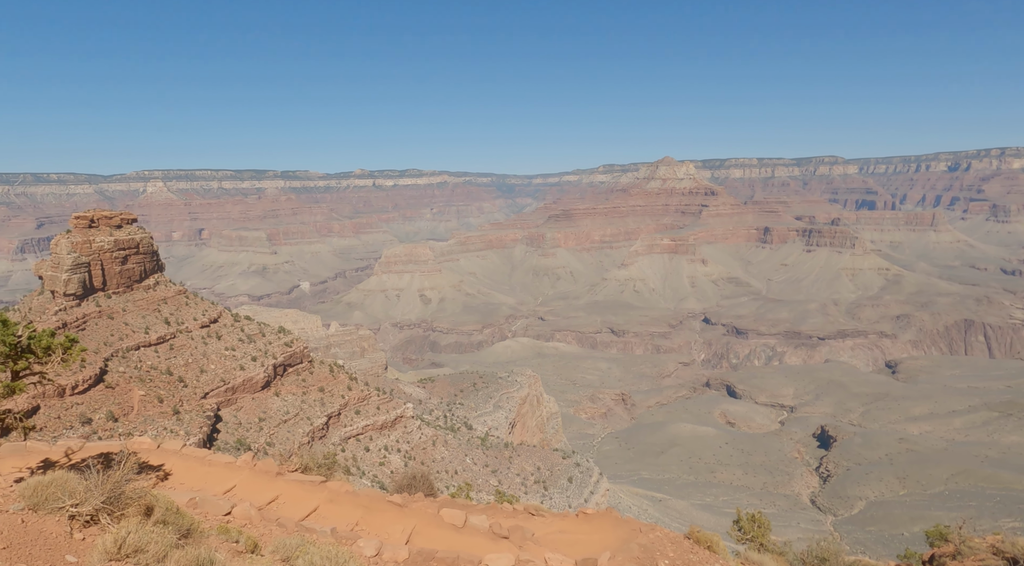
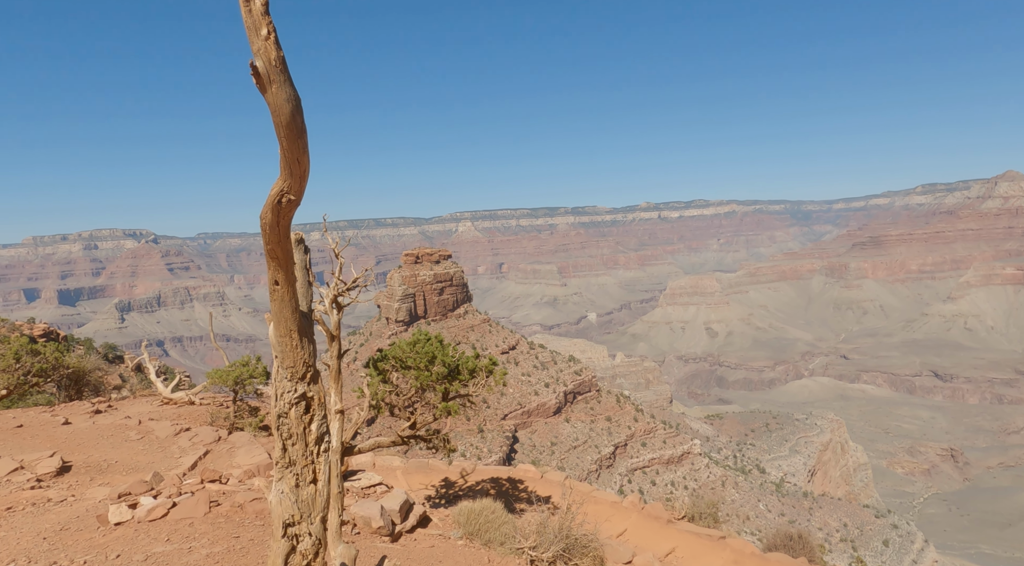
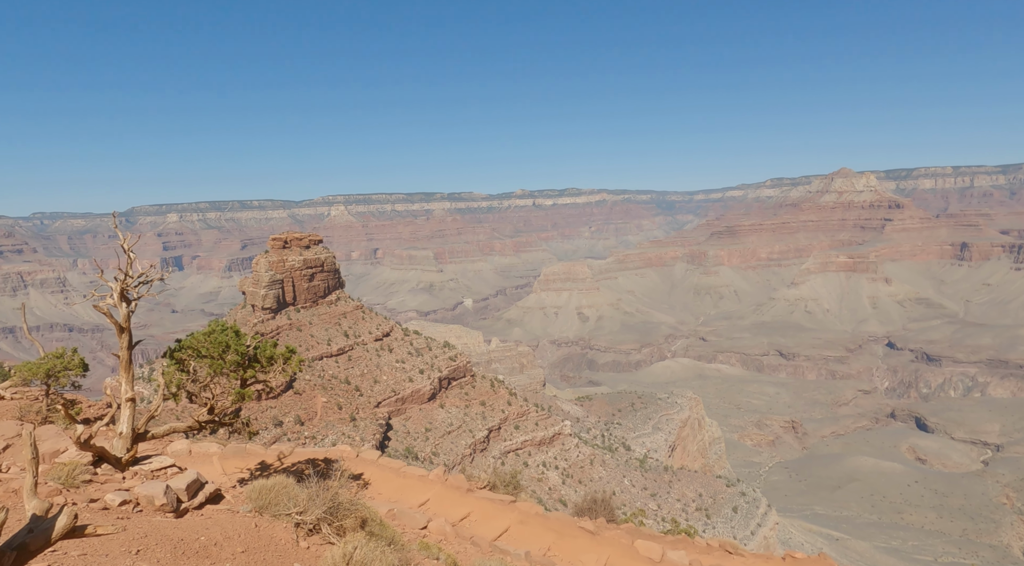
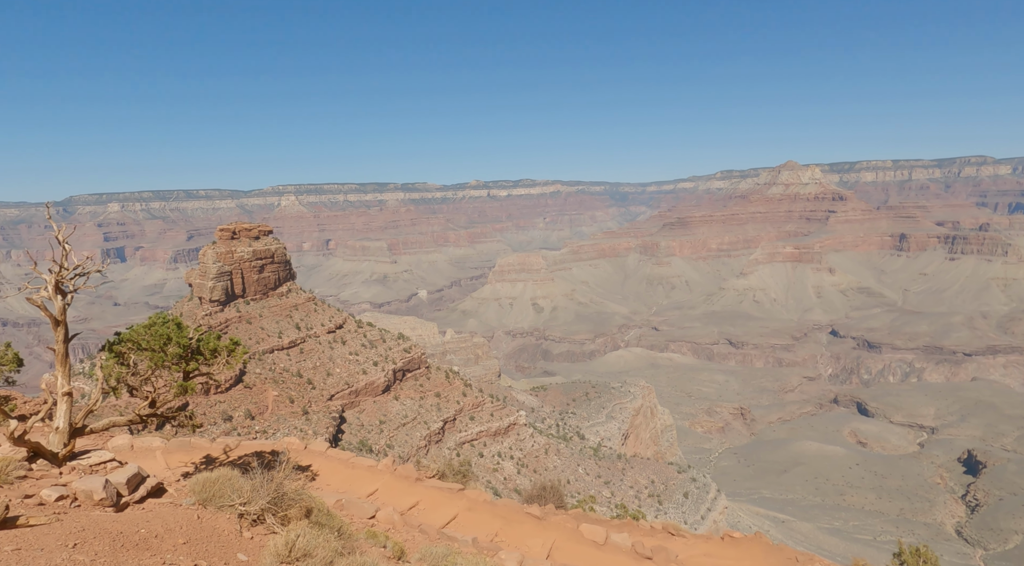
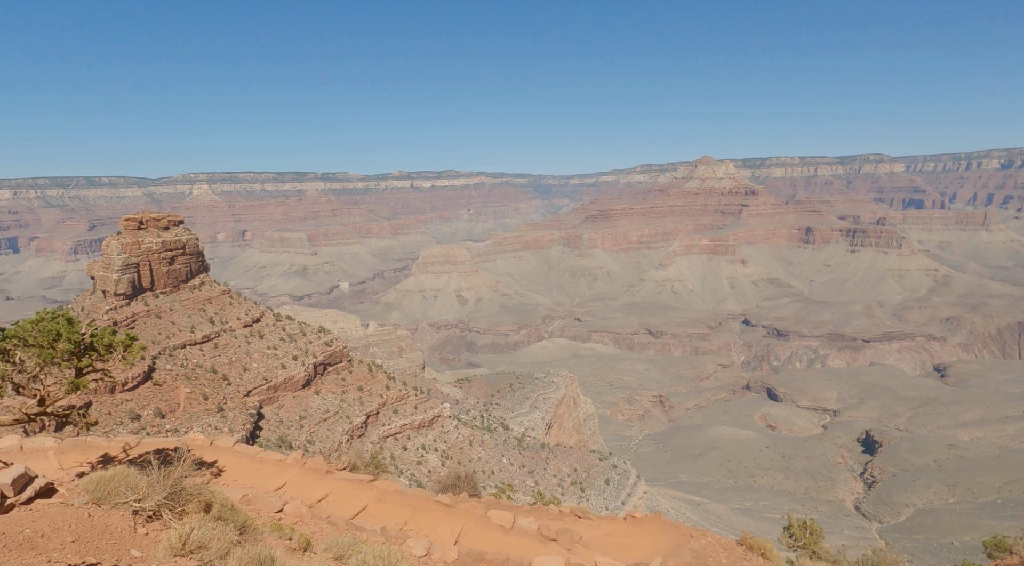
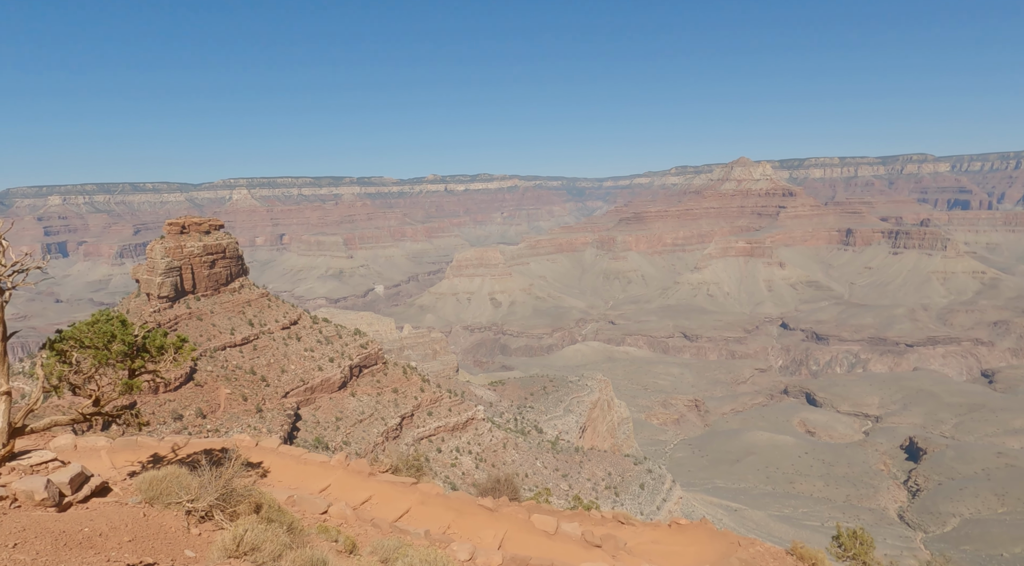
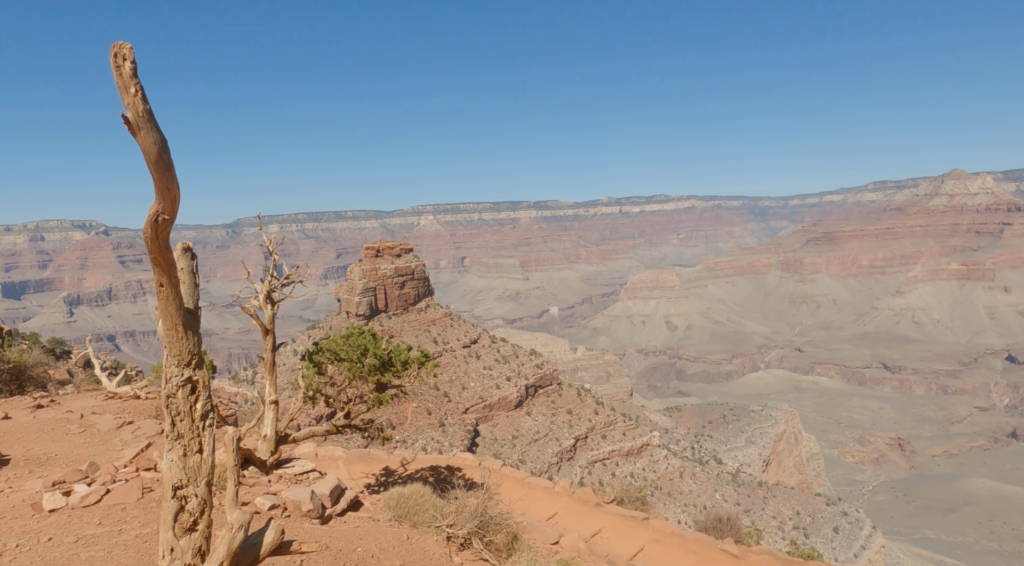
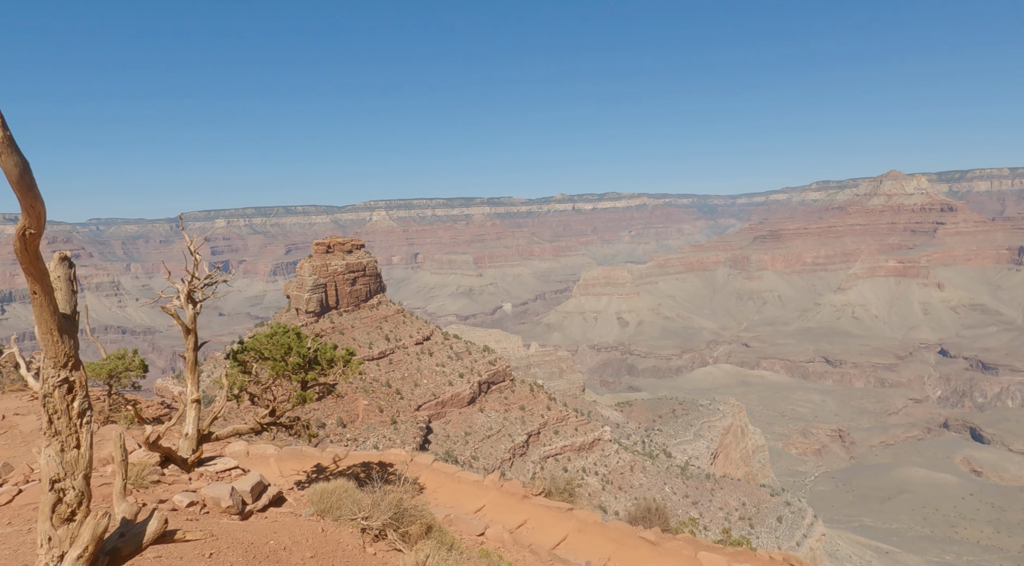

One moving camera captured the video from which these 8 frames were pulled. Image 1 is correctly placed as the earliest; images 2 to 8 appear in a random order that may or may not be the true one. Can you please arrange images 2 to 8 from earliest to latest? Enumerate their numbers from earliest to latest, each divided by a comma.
5, 6, 4, 3, 8, 7, 2
